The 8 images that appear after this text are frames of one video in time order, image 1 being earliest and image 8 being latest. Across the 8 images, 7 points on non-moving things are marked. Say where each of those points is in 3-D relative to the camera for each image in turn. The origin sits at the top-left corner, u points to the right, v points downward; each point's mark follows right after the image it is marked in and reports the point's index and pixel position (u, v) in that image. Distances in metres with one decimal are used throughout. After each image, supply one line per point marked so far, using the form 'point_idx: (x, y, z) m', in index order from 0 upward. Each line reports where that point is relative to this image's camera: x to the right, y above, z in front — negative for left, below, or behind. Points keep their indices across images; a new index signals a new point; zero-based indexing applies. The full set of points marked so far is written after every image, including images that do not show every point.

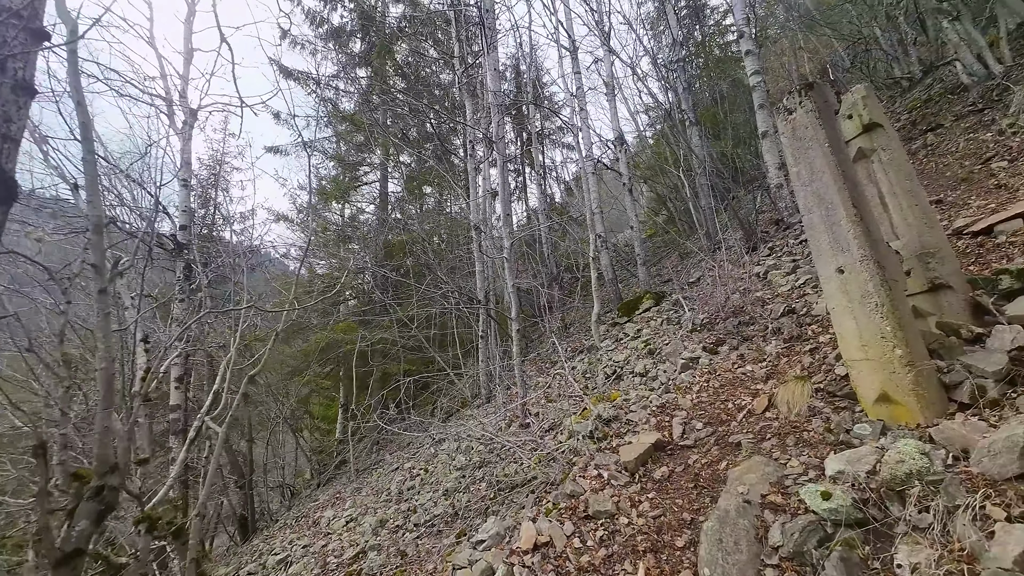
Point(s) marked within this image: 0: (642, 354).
0: (+1.7, -0.9, +5.1) m
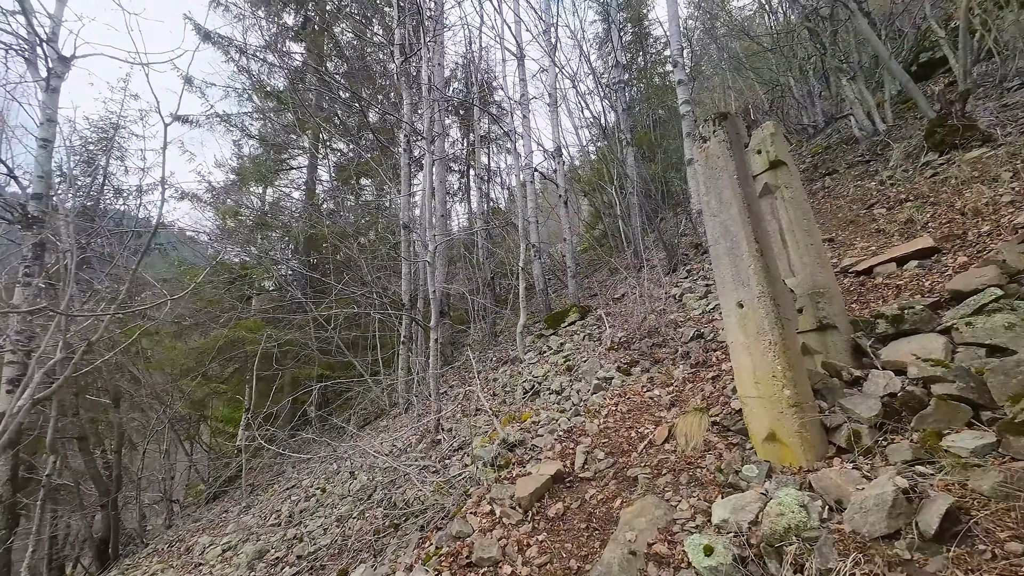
0: (+0.6, -1.1, +5.0) m
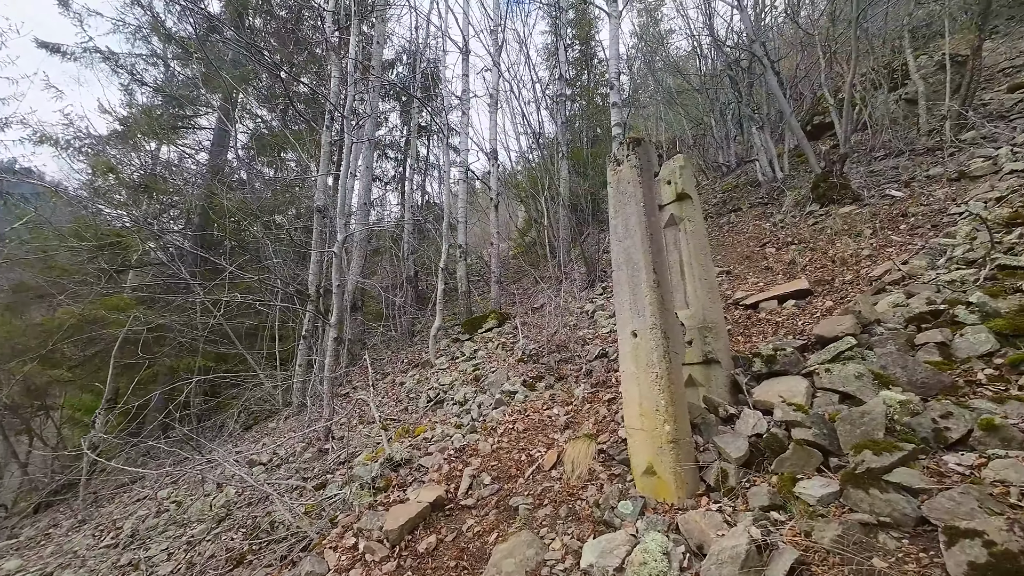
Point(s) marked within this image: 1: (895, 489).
0: (-0.5, -1.1, +4.9) m
1: (+1.4, -0.7, +1.4) m
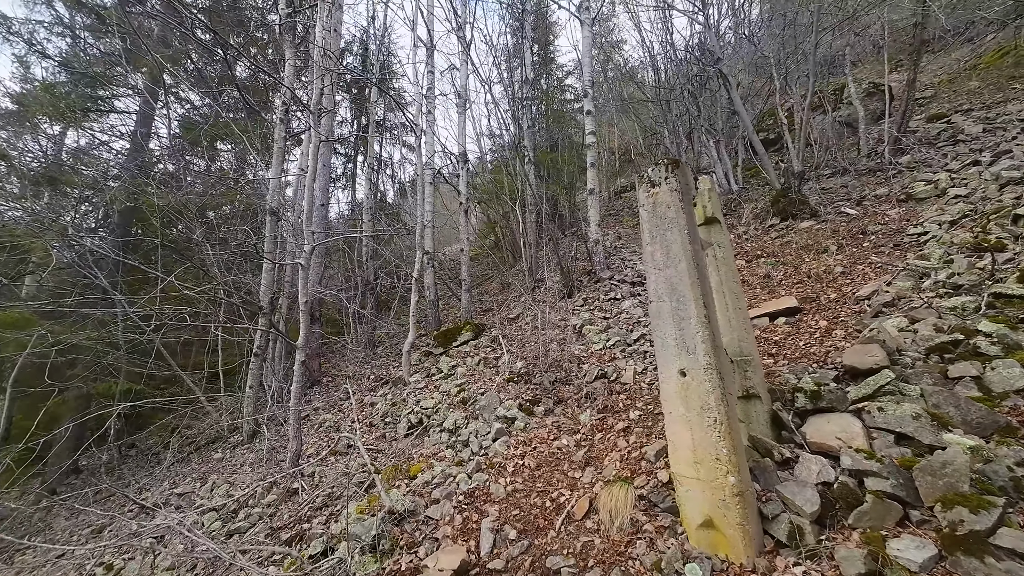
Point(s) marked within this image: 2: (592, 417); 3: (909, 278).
0: (-0.7, -1.3, +4.5) m
1: (+1.7, -0.9, +1.4) m
2: (+0.7, -1.1, +3.4) m
3: (+3.5, +0.1, +3.5) m
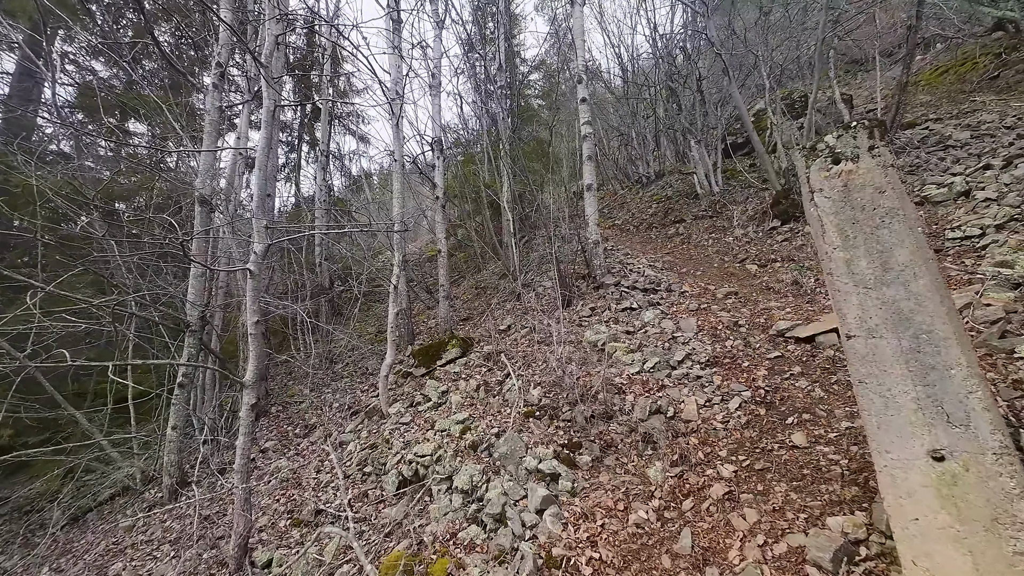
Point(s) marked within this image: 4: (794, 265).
0: (-0.5, -1.4, +3.5) m
1: (+2.3, -1.0, +0.7) m
2: (+1.0, -1.2, +2.6) m
3: (+3.8, 0.0, +3.0) m
4: (+3.8, +0.3, +5.4) m
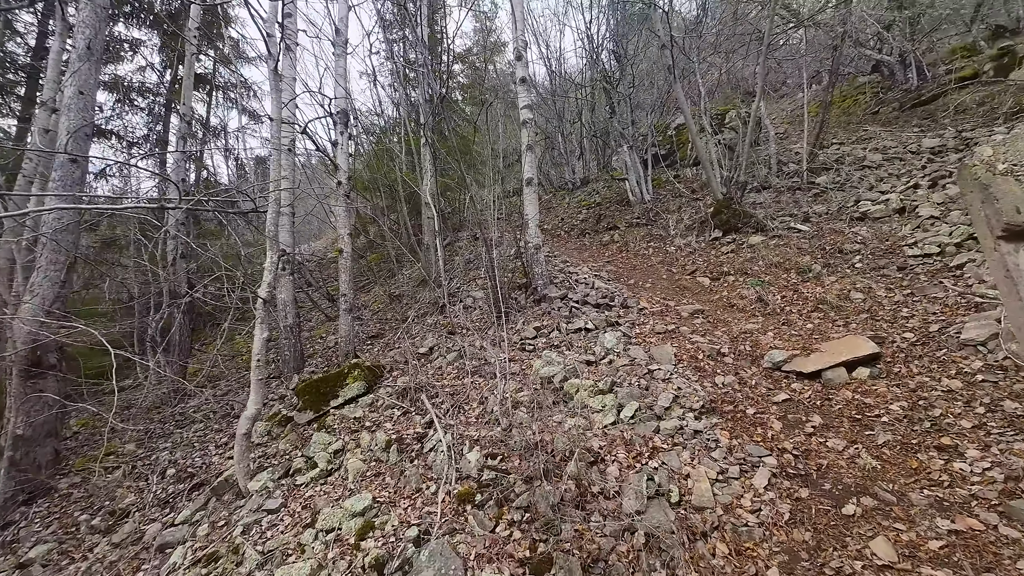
0: (-0.9, -1.6, +2.2) m
1: (+2.4, -1.2, 0.0) m
2: (+0.8, -1.3, +1.6) m
3: (+3.4, -0.2, +2.6) m
4: (+3.0, +0.1, +4.9) m
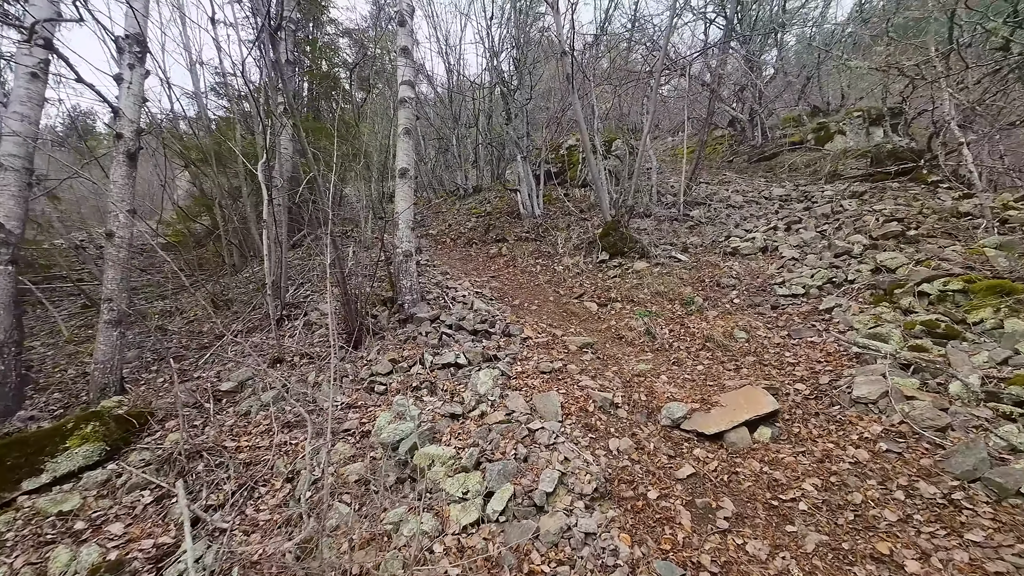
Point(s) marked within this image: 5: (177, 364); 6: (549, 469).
0: (-1.6, -1.6, +0.9) m
1: (+2.2, -1.4, -0.3) m
2: (+0.2, -1.5, +0.7) m
3: (+2.5, -0.5, +2.5) m
4: (+1.5, -0.2, +4.6) m
5: (-3.6, -0.8, +4.2) m
6: (+0.2, -1.0, +2.1) m
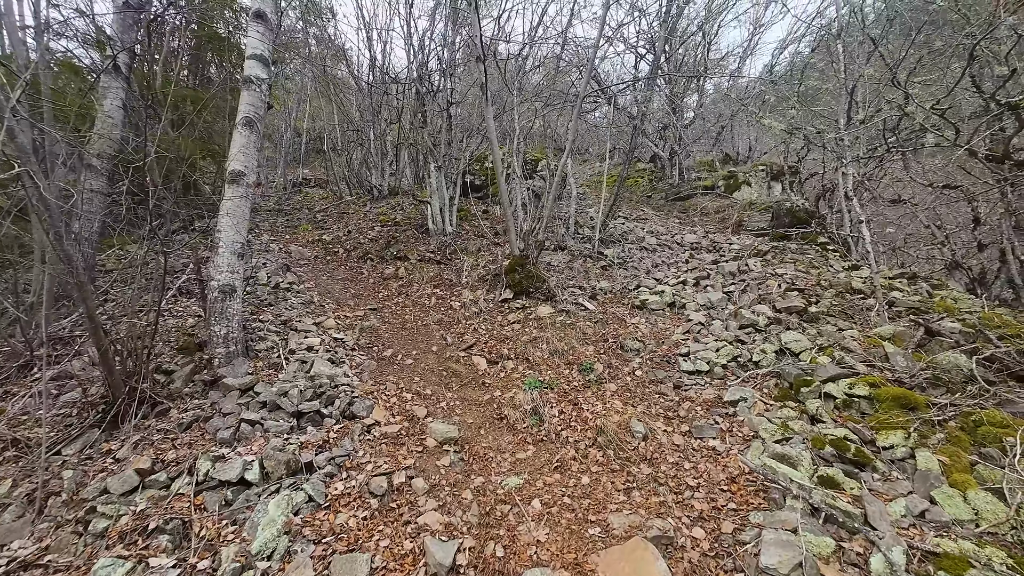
0: (-2.3, -2.0, -0.4) m
1: (+1.7, -2.0, -0.9) m
2: (-0.5, -2.0, -0.2) m
3: (+1.5, -1.2, +2.0) m
4: (+0.2, -0.8, +3.9) m
5: (-4.8, -1.0, +2.5) m
6: (-0.7, -1.5, +1.2) m
